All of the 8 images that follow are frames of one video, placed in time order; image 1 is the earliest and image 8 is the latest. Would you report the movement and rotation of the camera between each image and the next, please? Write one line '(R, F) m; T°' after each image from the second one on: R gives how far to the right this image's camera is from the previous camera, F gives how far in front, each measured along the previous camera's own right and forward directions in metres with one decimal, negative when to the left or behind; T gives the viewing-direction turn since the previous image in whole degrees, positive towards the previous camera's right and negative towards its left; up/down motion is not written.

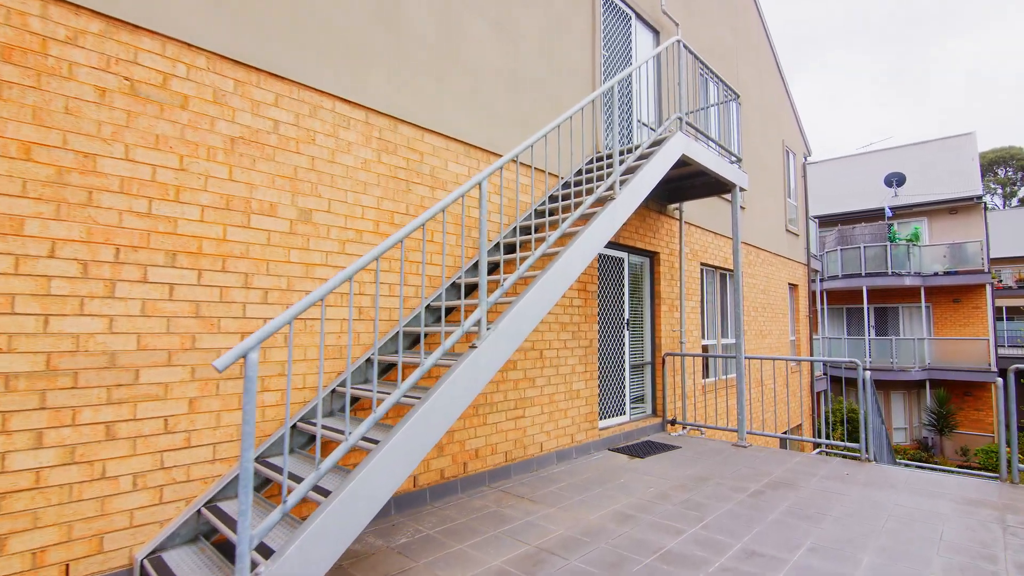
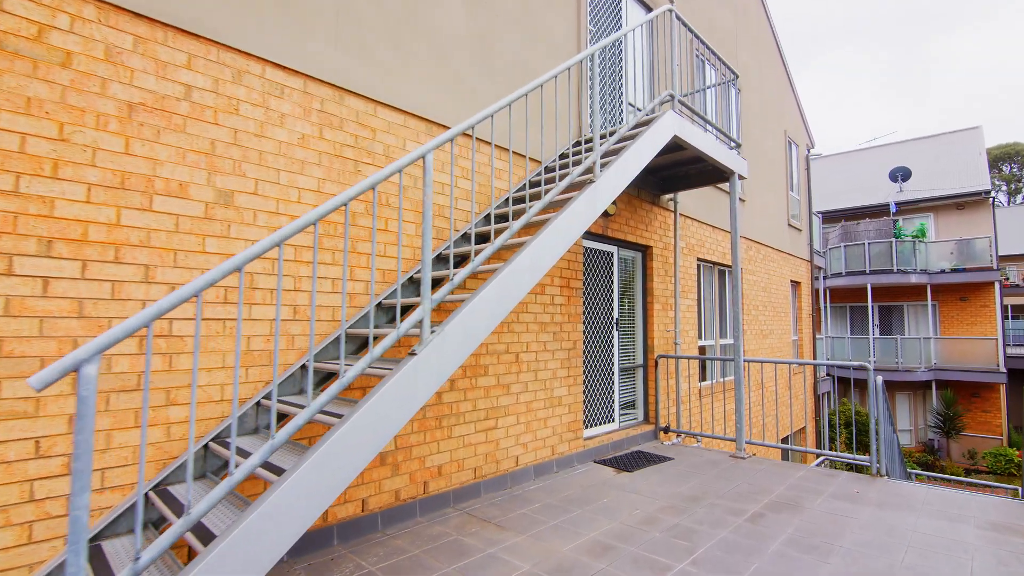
(+0.2, +0.5) m; 0°
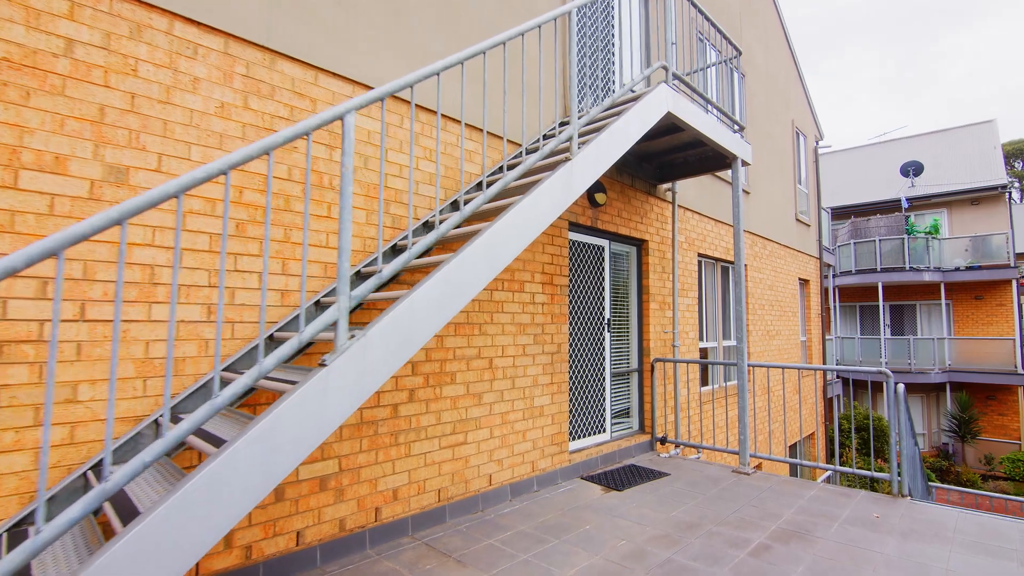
(+0.2, +0.5) m; -1°
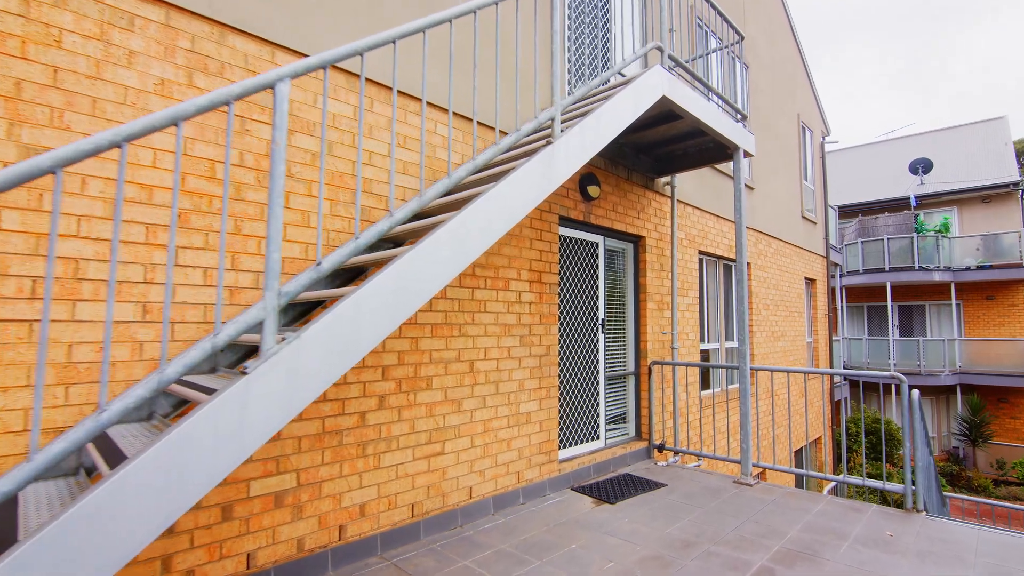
(+0.2, +0.3) m; -1°
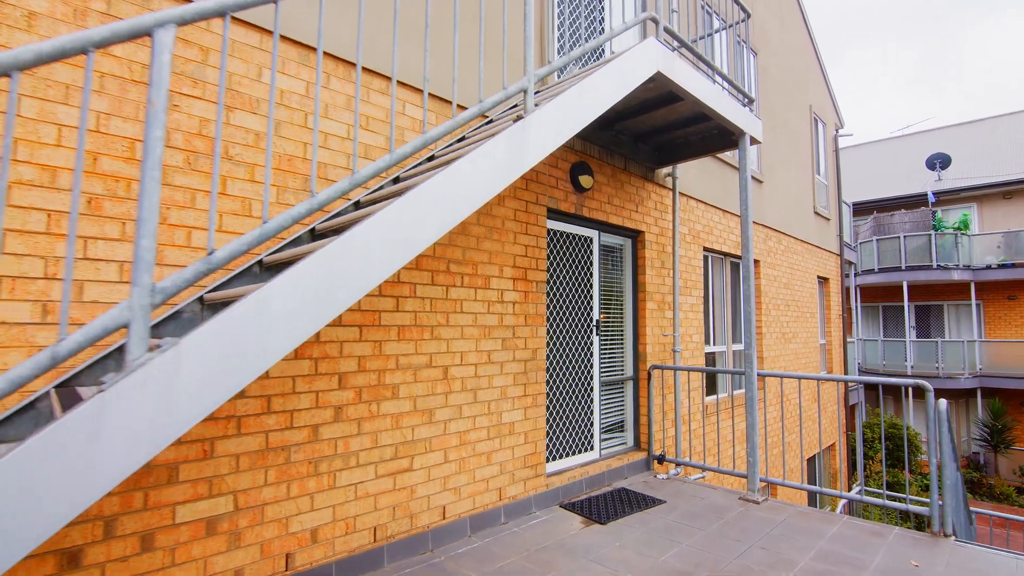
(+0.2, +0.3) m; -1°
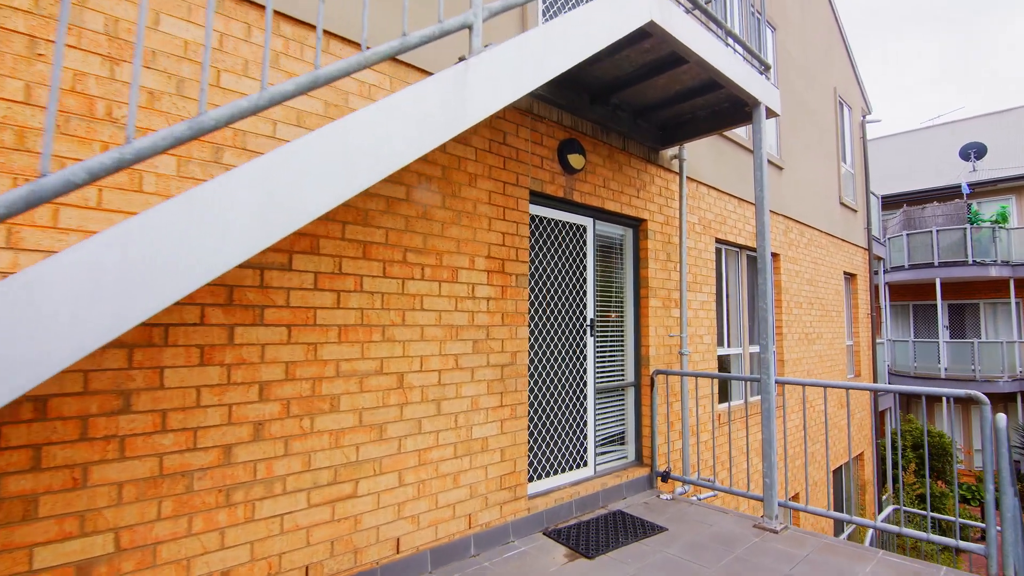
(+0.3, +0.5) m; -2°
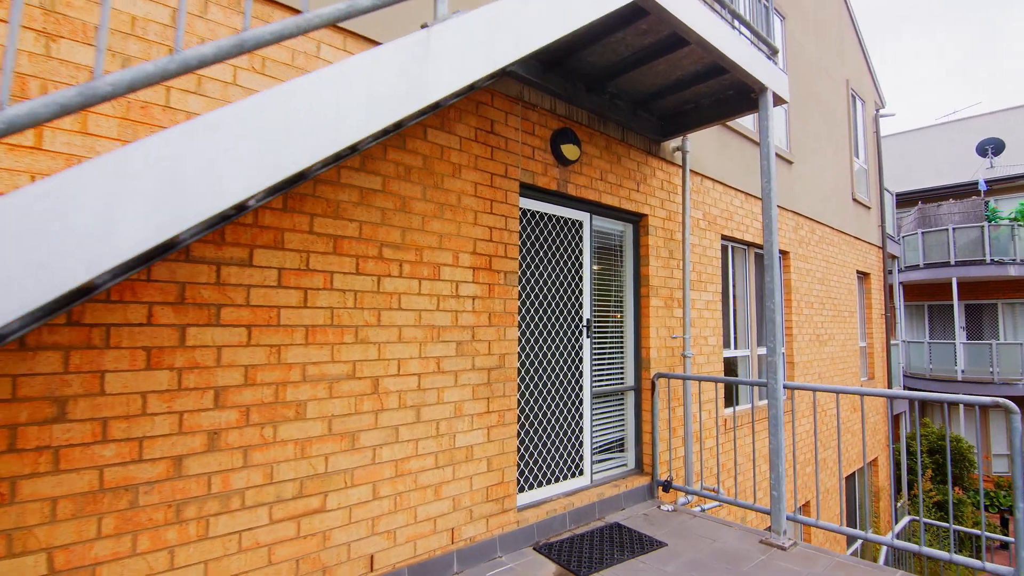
(+0.1, +0.2) m; -1°
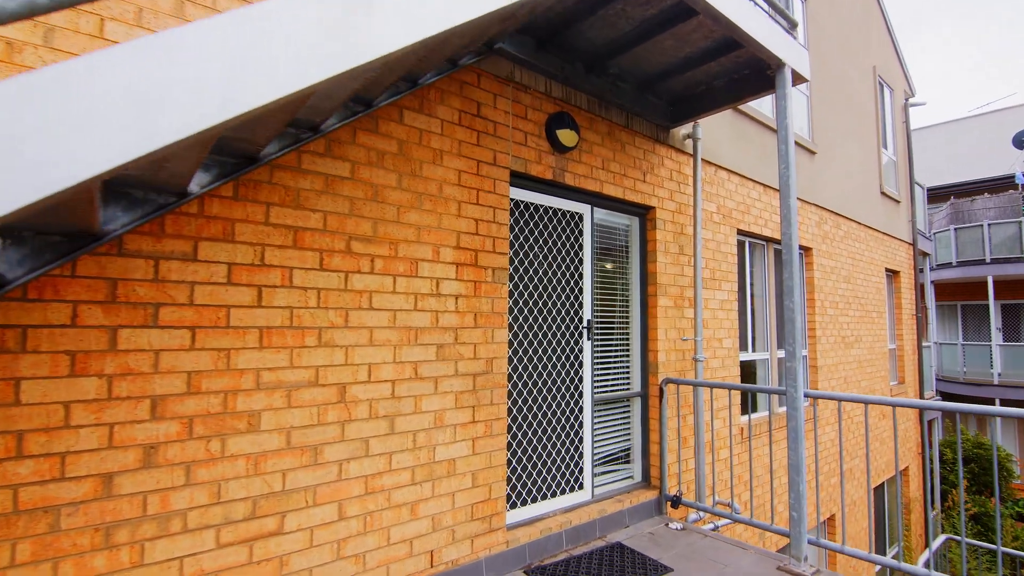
(+0.2, +0.3) m; -2°
